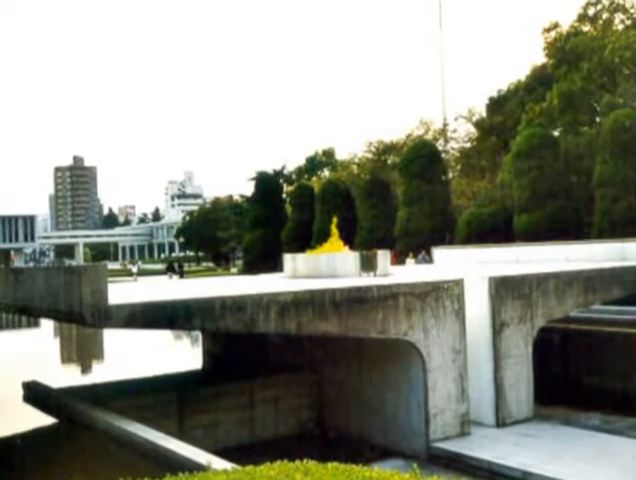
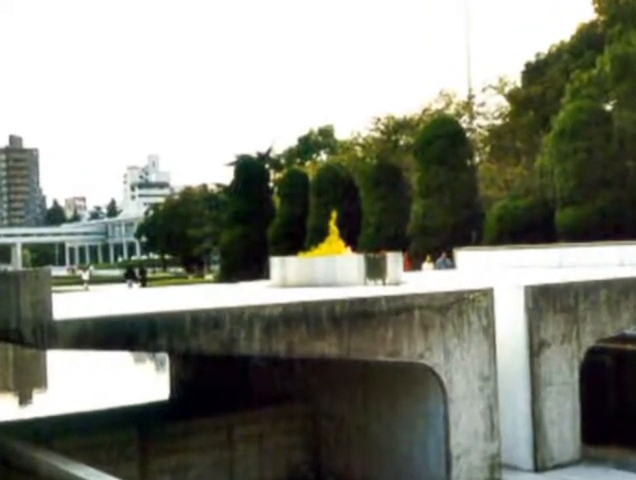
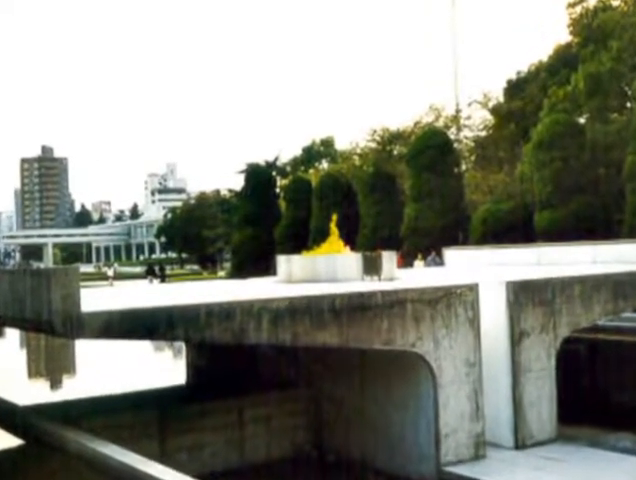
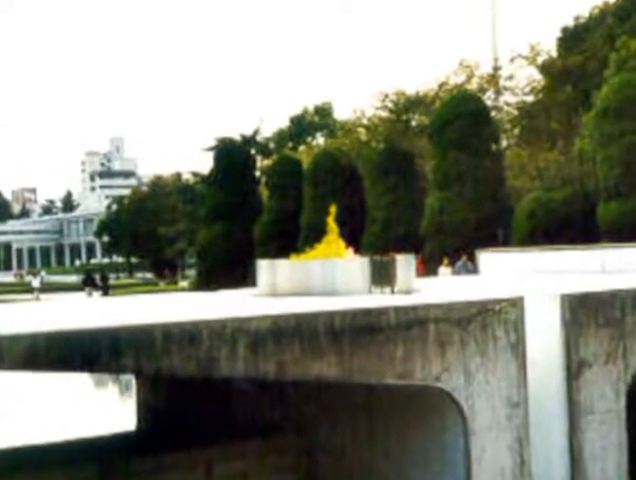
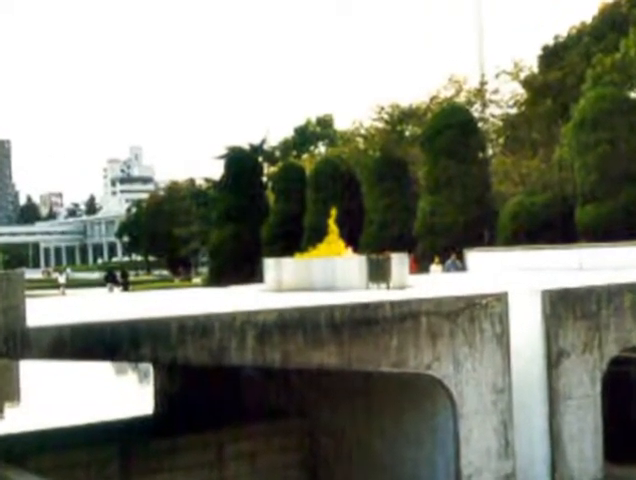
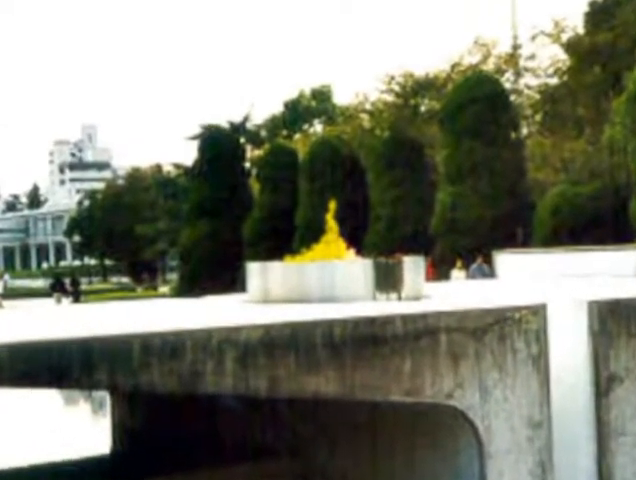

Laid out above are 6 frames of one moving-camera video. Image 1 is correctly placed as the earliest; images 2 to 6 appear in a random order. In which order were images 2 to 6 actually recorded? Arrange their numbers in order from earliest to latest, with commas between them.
3, 2, 5, 4, 6
